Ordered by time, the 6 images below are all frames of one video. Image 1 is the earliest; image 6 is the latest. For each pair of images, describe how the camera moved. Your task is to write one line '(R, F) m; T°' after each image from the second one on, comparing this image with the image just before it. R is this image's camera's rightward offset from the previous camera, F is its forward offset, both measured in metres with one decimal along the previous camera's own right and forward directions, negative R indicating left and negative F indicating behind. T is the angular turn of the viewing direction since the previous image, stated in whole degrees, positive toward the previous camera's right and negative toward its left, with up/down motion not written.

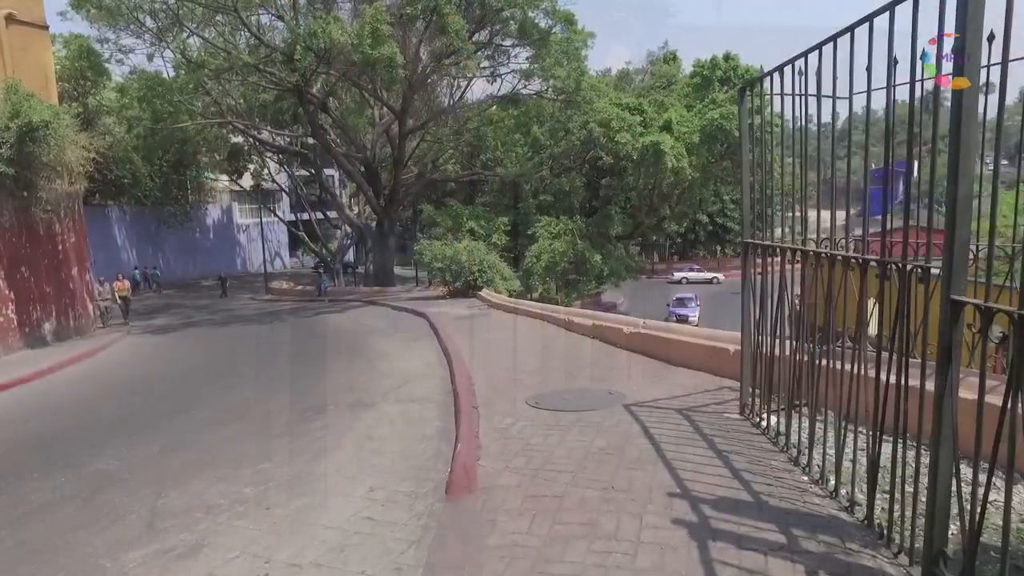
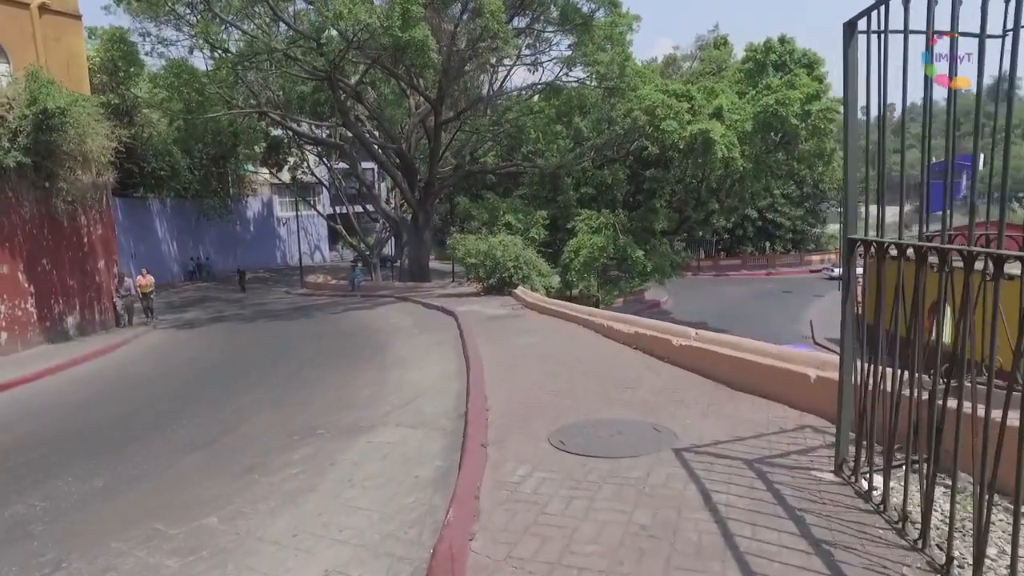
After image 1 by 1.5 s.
(+0.1, +1.0) m; -4°
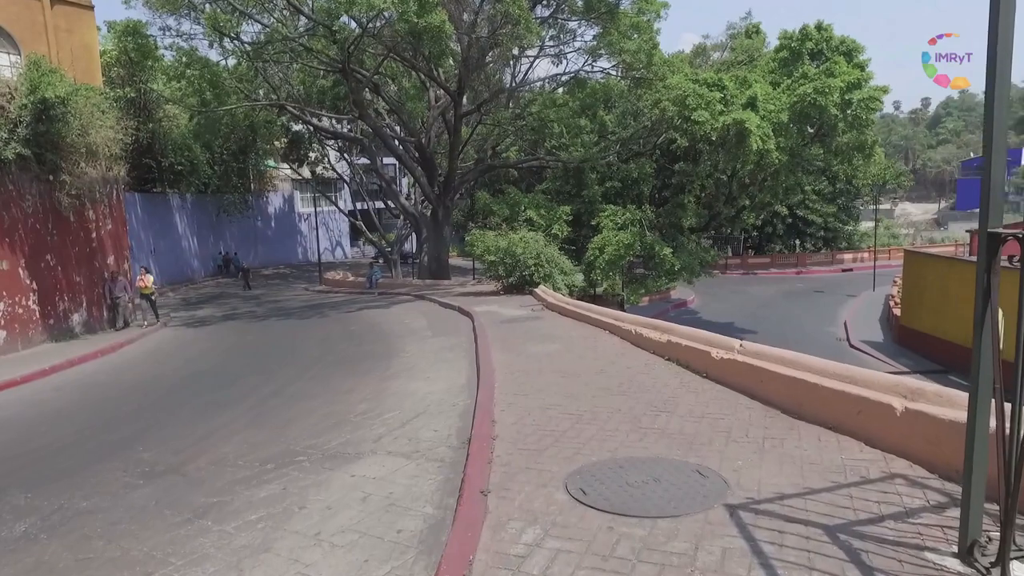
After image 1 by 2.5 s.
(+0.1, +0.8) m; -2°
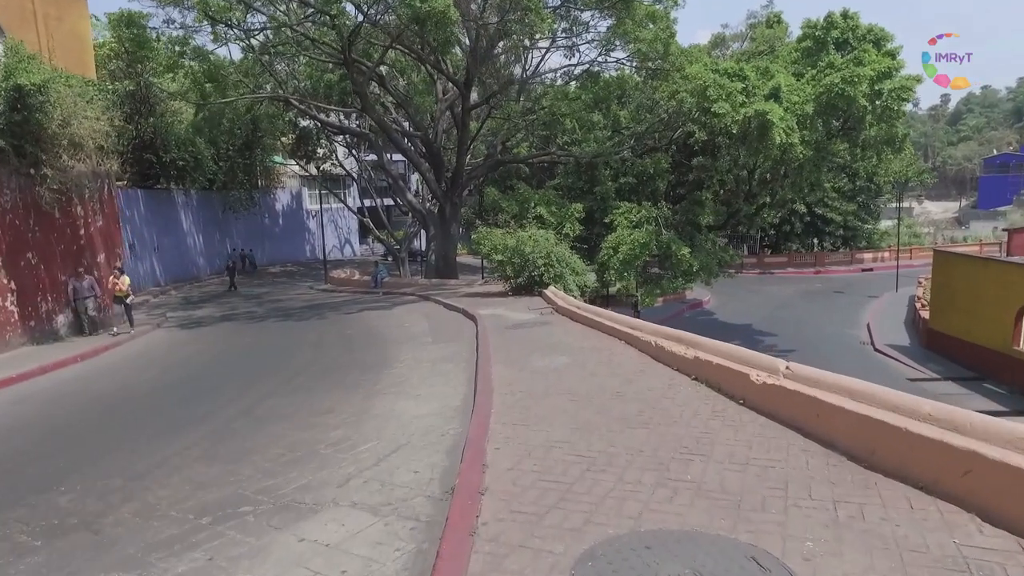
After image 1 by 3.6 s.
(+0.1, +0.9) m; -1°
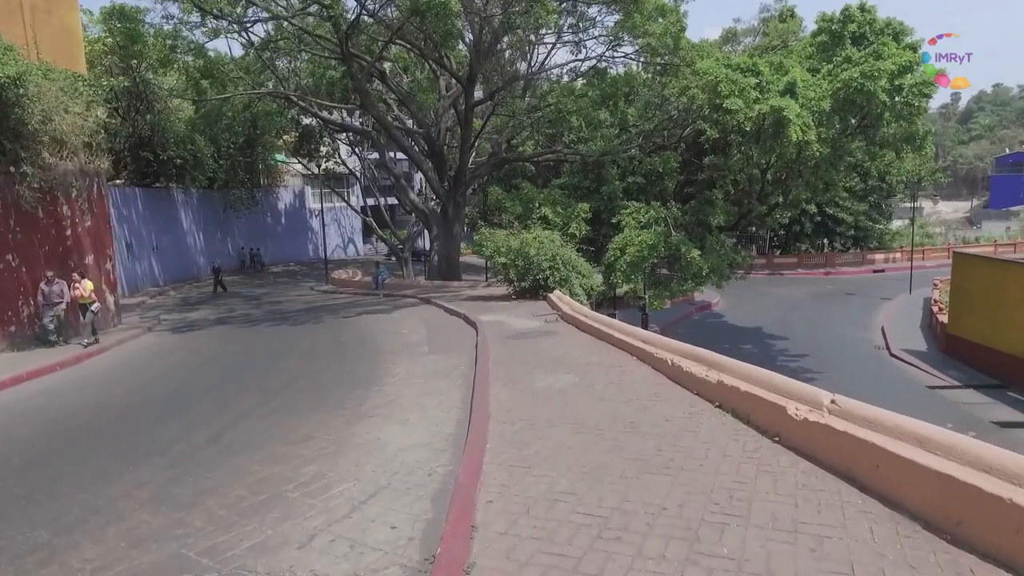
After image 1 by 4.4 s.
(0.0, +0.6) m; 0°
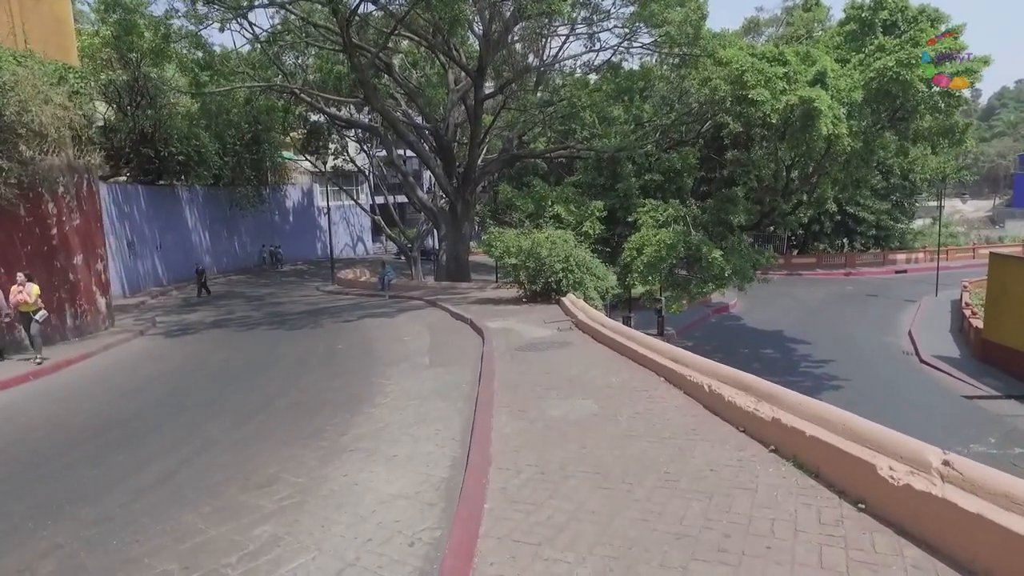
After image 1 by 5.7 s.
(0.0, +0.9) m; -1°
